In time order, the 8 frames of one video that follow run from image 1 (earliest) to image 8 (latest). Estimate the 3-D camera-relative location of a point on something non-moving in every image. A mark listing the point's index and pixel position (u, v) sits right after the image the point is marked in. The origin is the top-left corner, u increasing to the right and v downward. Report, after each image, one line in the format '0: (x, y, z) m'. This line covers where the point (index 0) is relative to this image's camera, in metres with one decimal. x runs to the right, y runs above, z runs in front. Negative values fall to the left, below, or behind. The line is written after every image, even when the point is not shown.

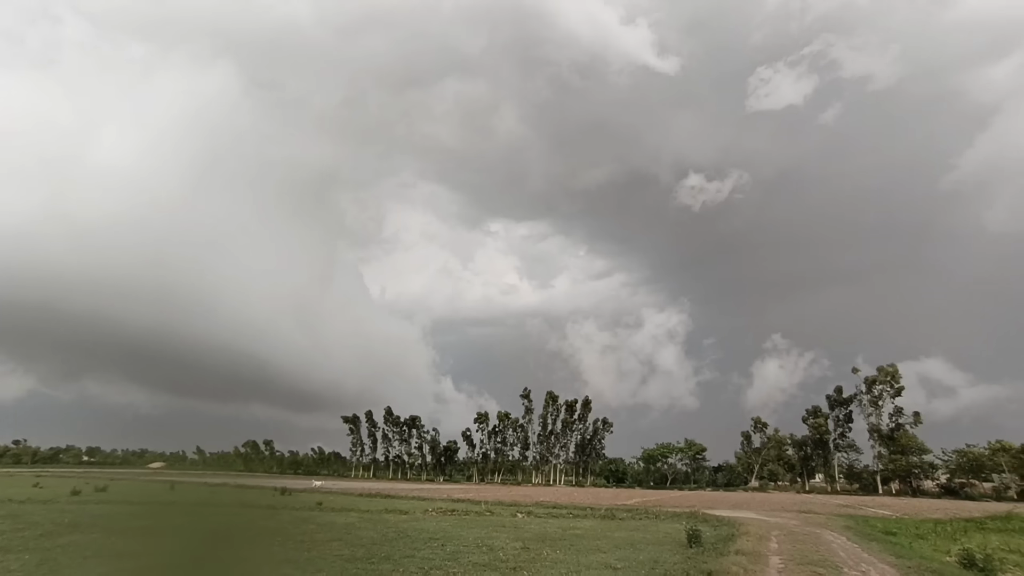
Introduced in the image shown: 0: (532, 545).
0: (+1.0, -10.1, +19.0) m
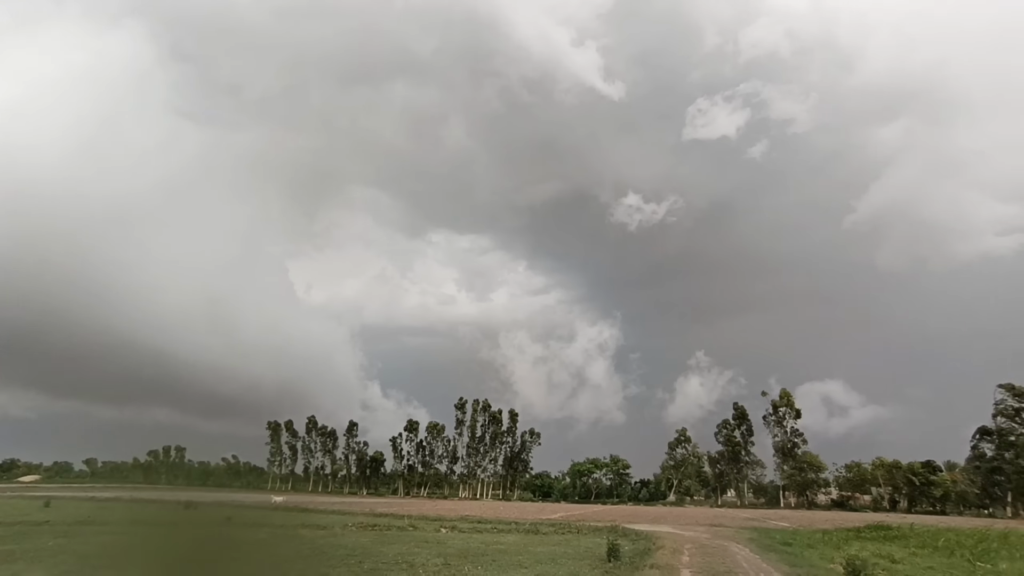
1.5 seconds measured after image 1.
0: (-2.2, -10.6, +18.8) m
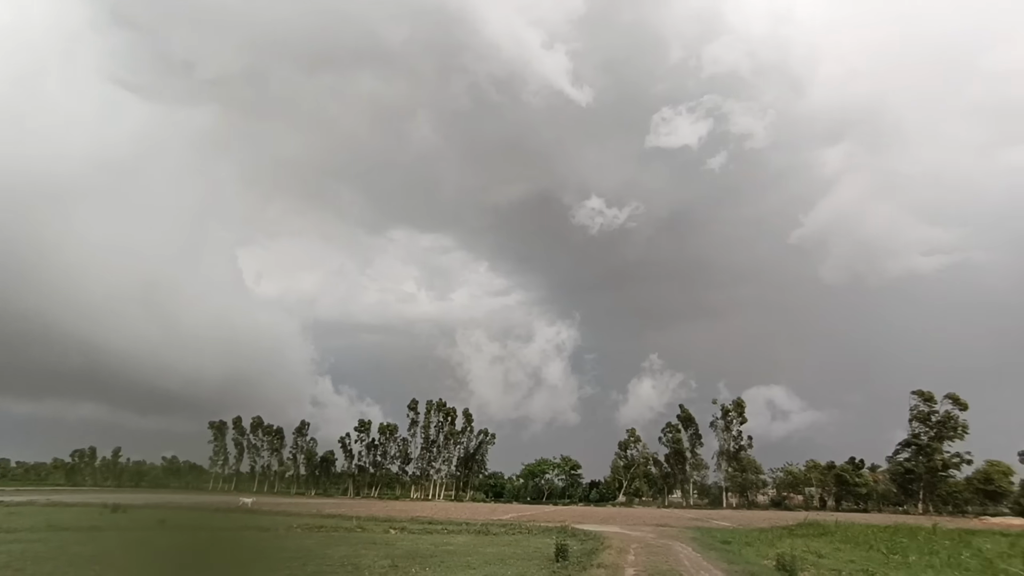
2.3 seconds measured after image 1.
0: (-4.4, -10.7, +18.7) m
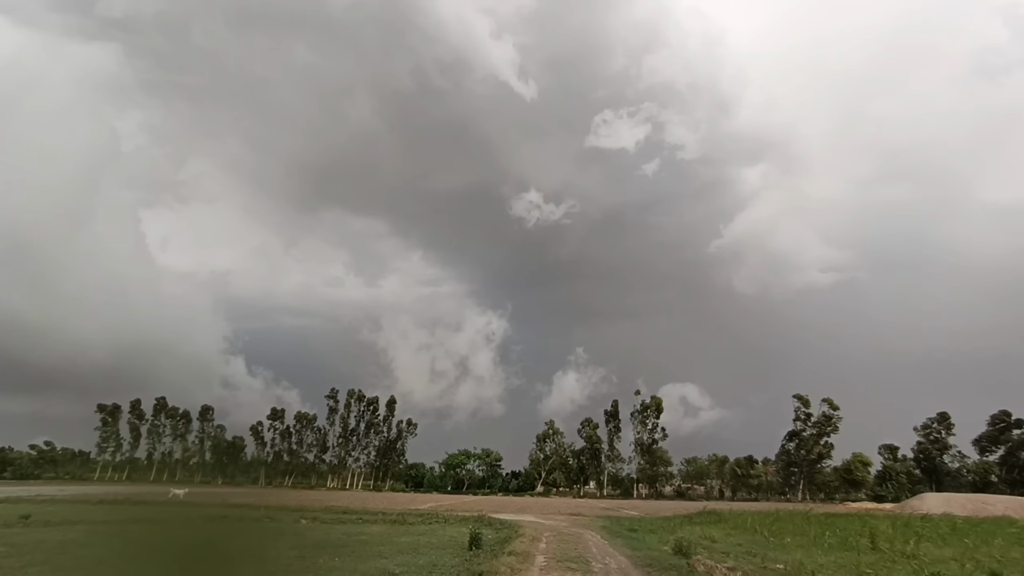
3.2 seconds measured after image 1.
0: (-8.2, -10.3, +18.7) m
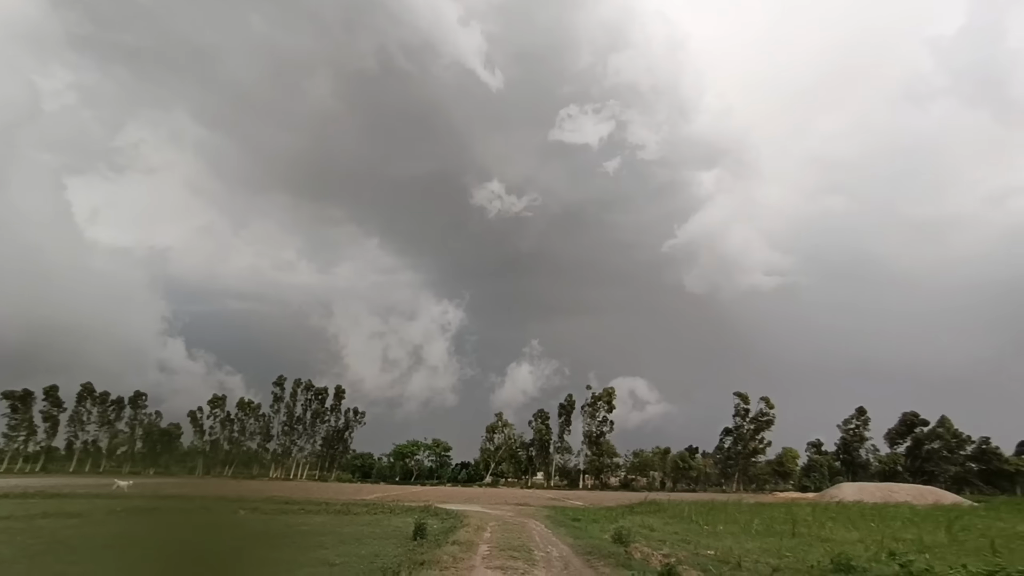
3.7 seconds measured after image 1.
0: (-10.9, -10.0, +18.7) m
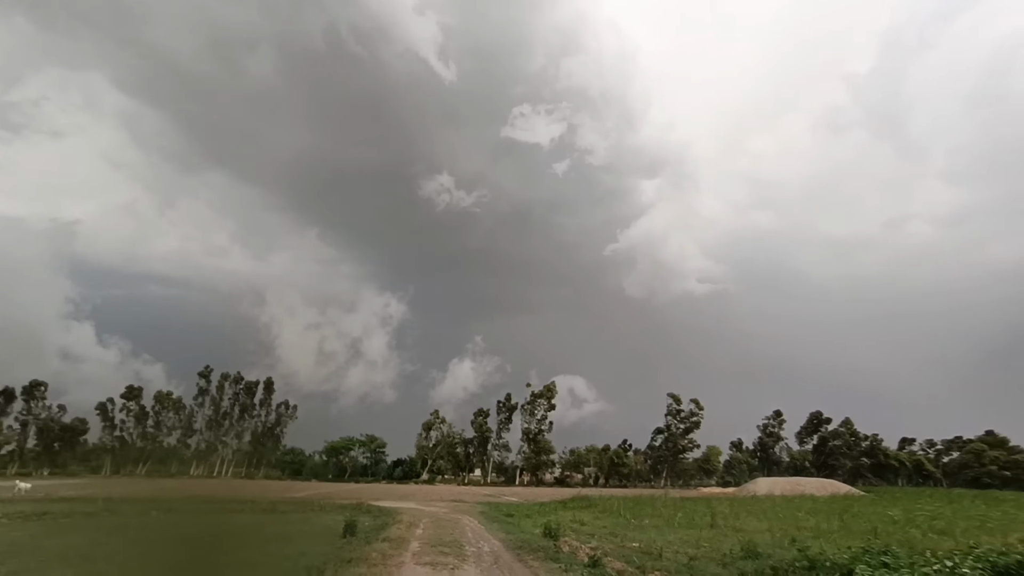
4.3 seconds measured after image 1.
0: (-14.1, -9.7, +18.4) m
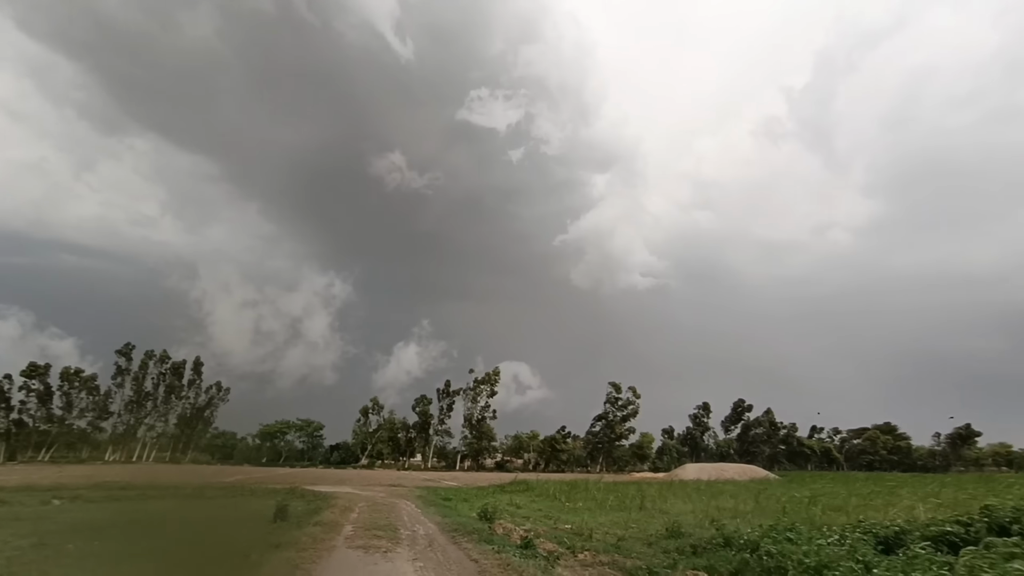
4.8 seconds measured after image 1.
0: (-17.2, -8.7, +17.8) m
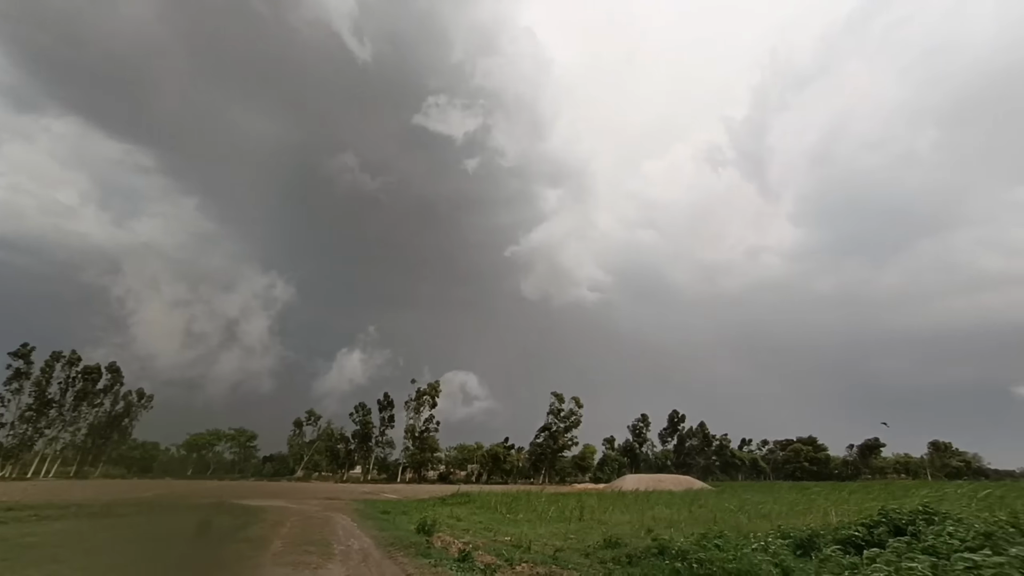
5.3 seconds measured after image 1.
0: (-20.0, -8.7, +16.5) m
